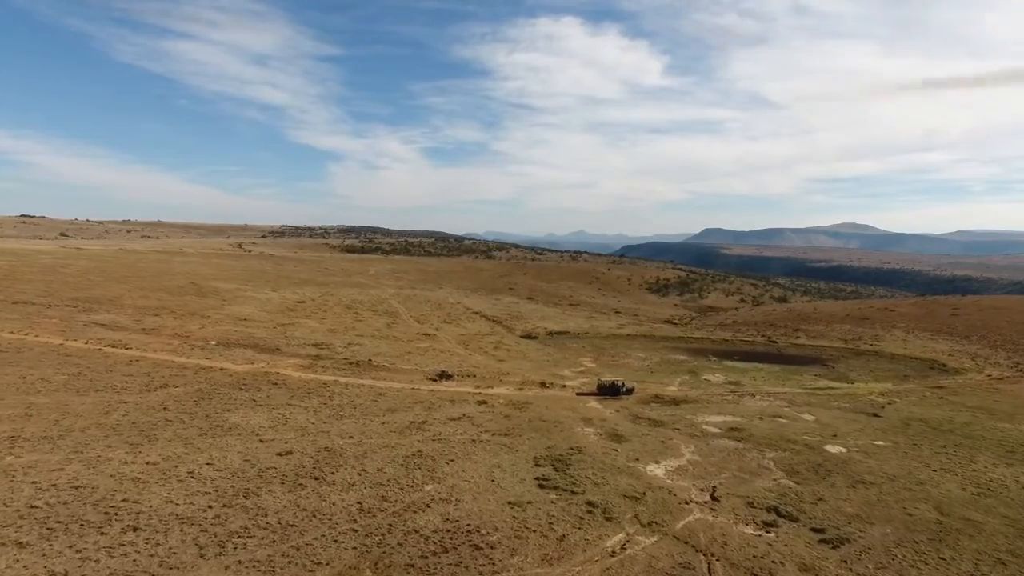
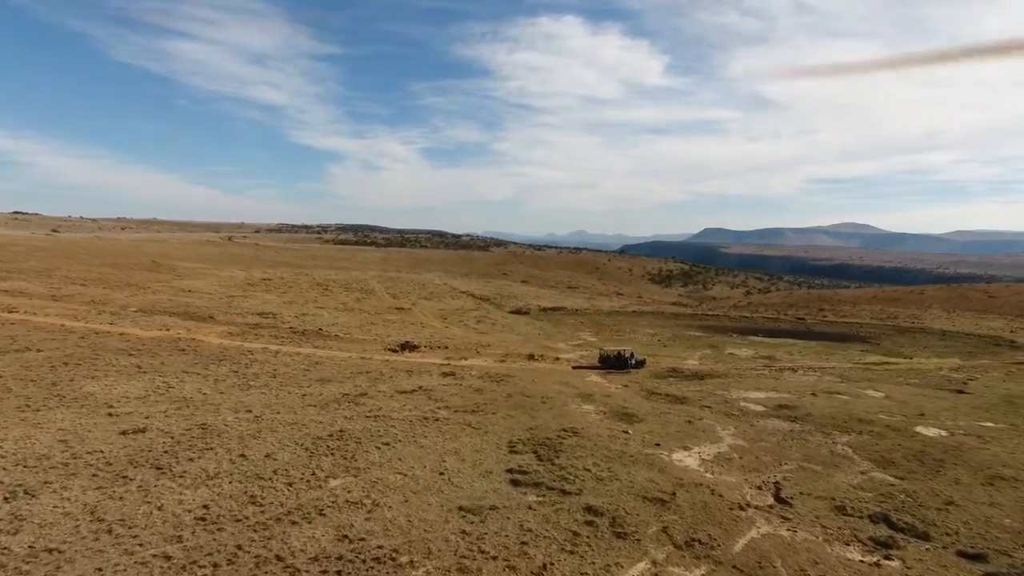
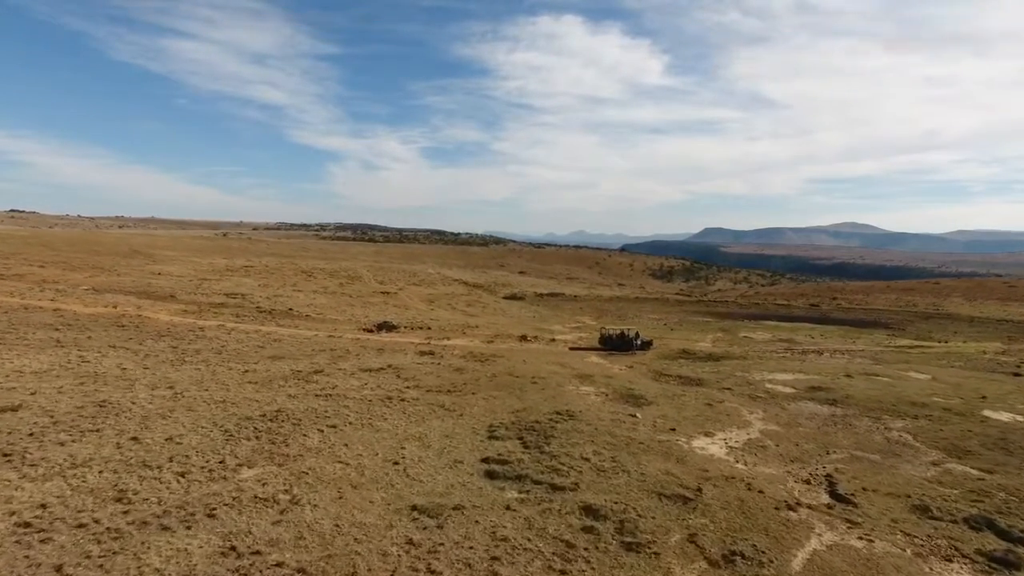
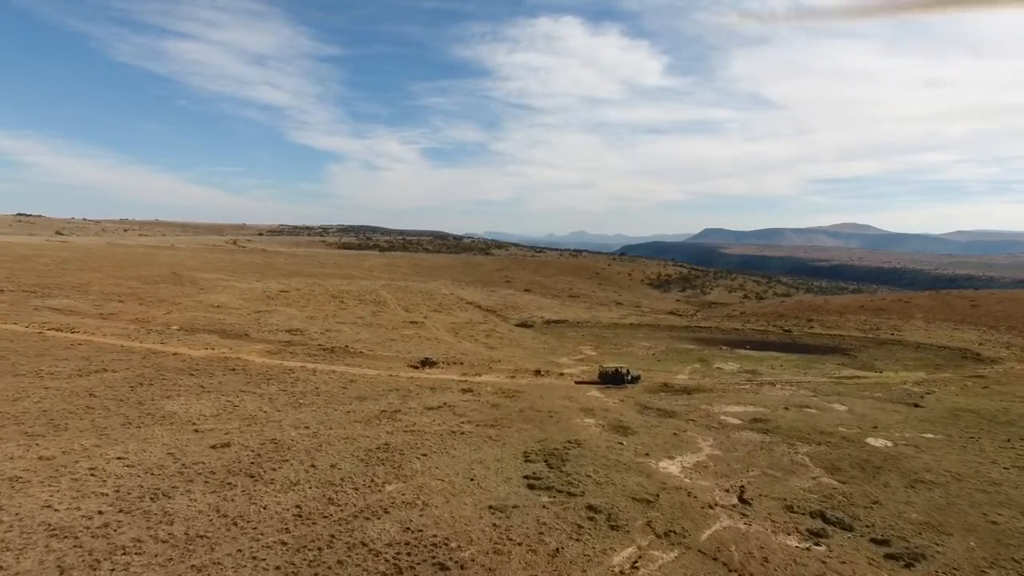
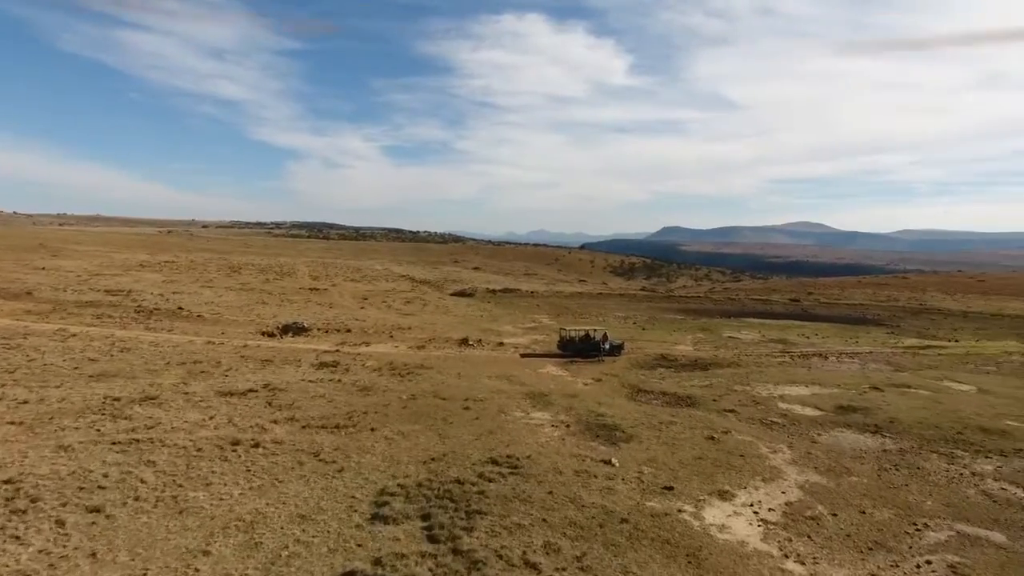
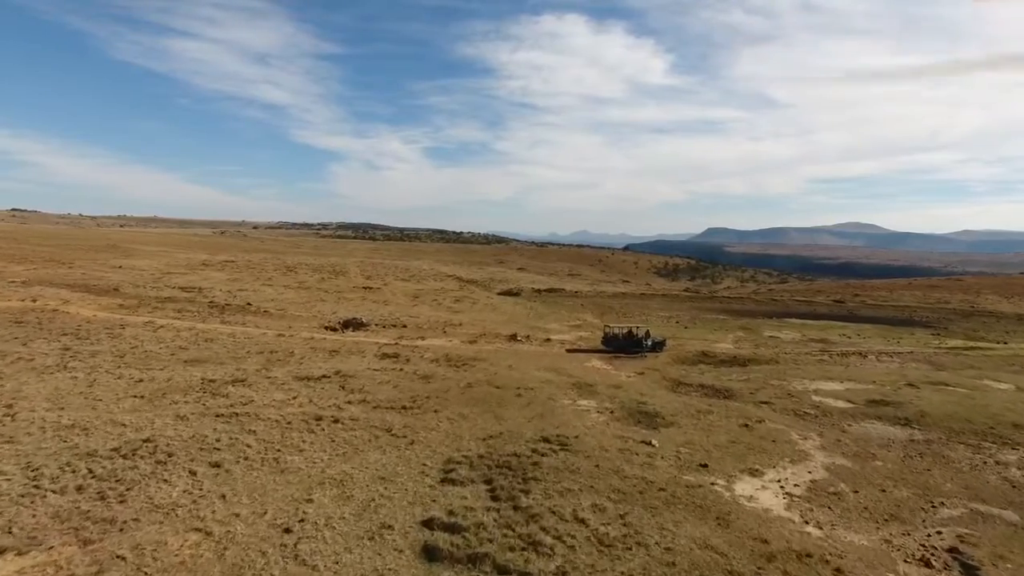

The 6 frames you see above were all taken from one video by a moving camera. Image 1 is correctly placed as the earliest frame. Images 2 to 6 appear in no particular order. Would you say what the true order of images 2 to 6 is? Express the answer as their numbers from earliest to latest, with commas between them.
4, 2, 3, 6, 5
